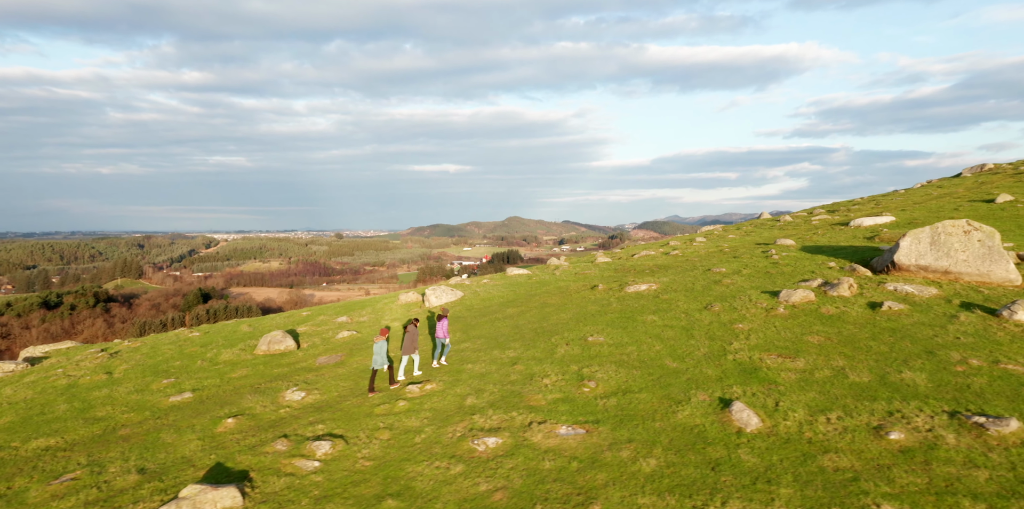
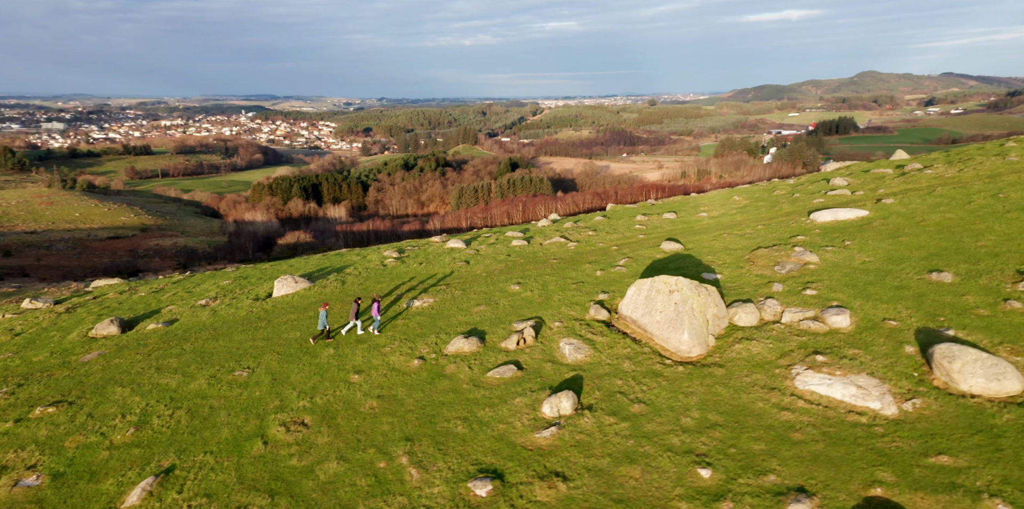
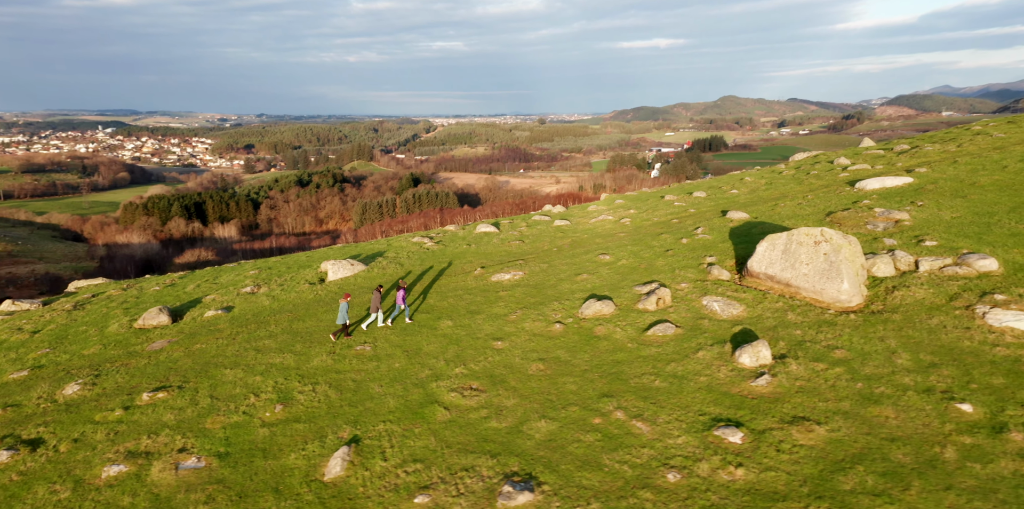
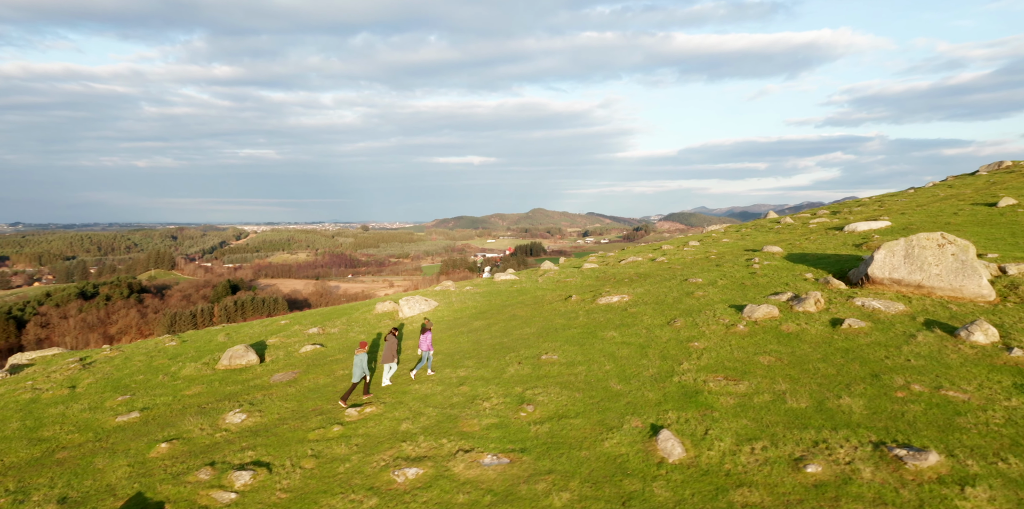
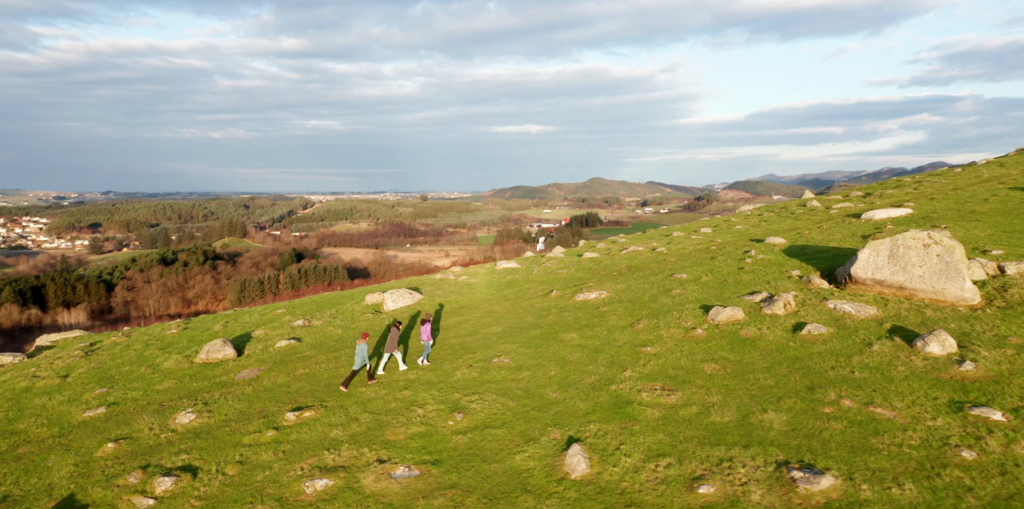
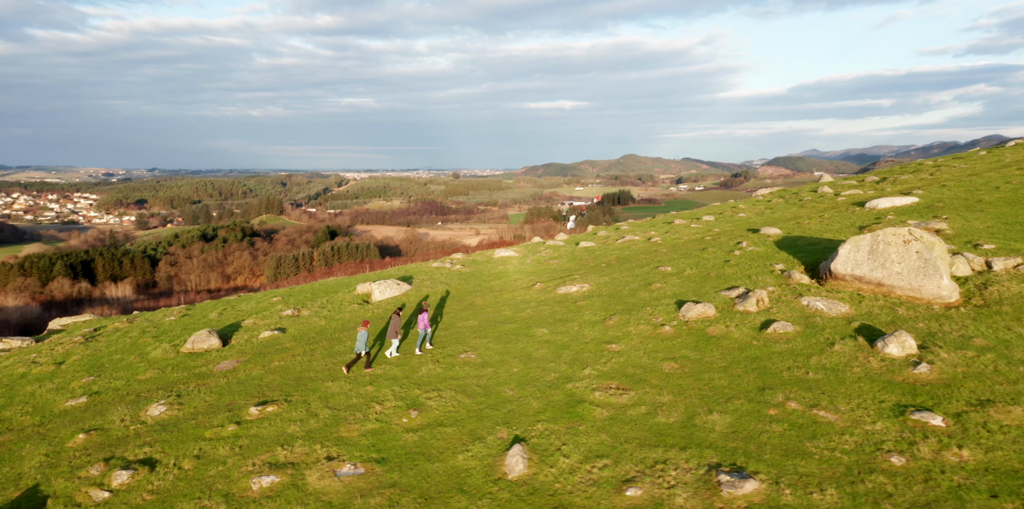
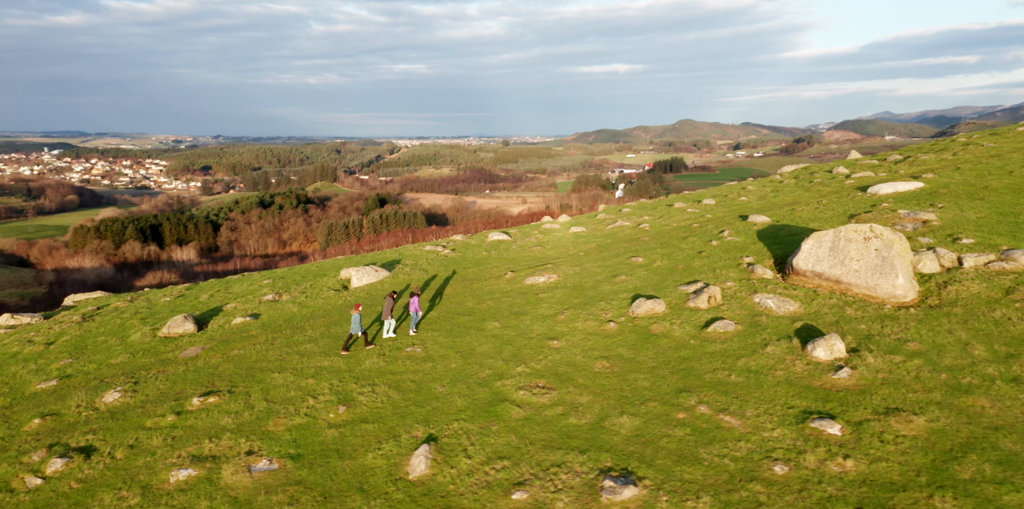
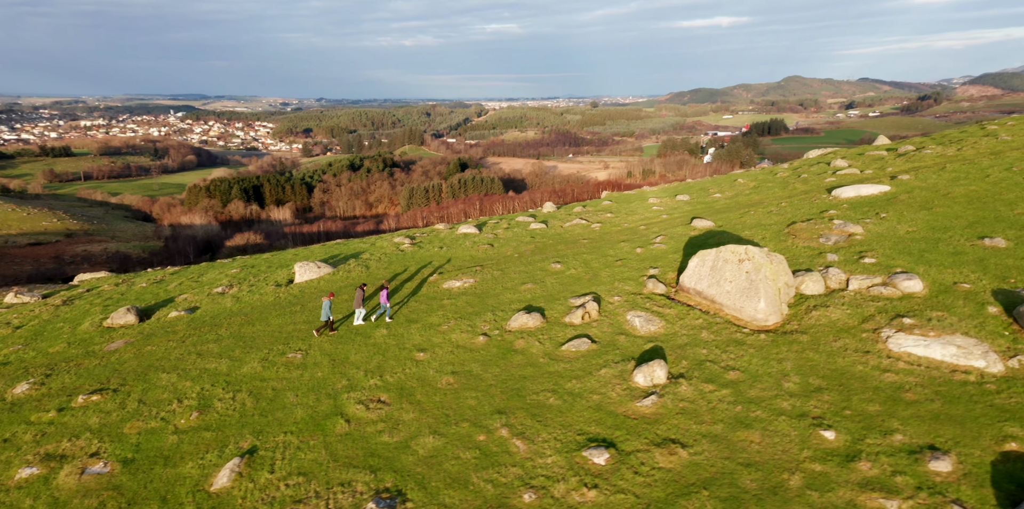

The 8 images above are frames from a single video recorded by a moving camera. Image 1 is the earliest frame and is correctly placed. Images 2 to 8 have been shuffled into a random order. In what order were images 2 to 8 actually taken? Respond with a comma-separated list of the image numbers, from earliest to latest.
4, 5, 6, 7, 3, 8, 2
